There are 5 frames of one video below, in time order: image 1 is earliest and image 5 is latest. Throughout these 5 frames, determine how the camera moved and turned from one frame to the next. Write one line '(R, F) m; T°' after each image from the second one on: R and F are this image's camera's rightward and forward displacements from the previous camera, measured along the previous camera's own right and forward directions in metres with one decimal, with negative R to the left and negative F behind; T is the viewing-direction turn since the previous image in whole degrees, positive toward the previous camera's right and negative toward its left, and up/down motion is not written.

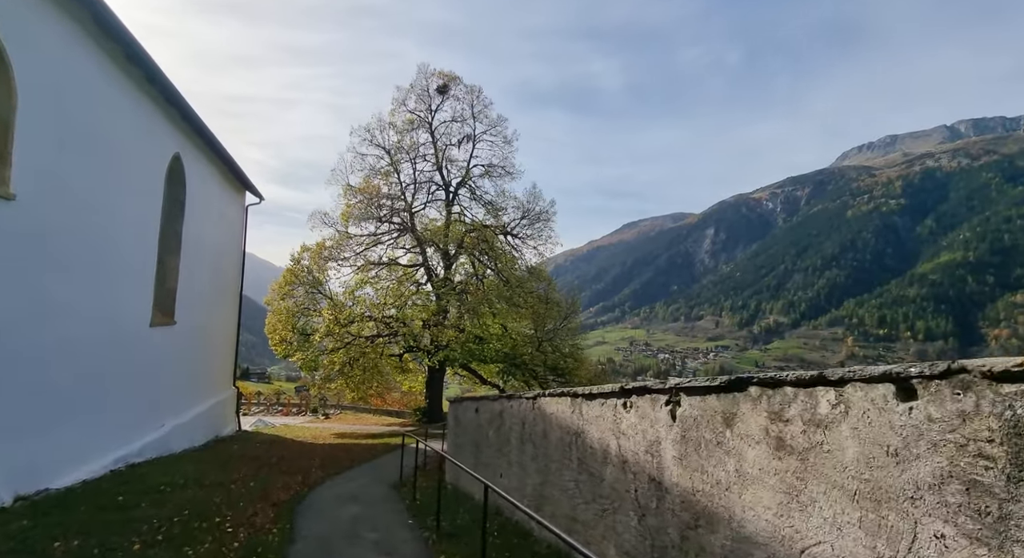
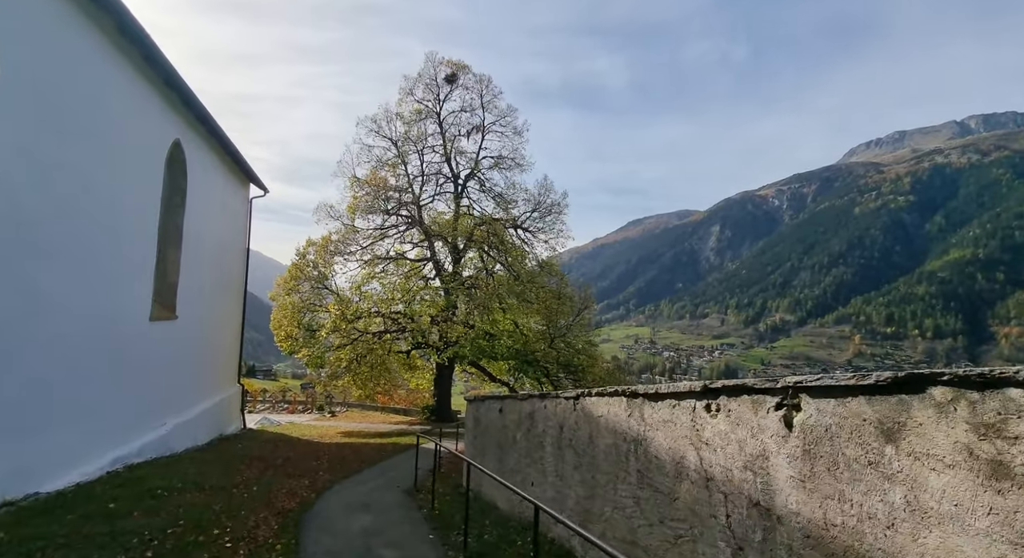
(-0.2, +0.6) m; -1°
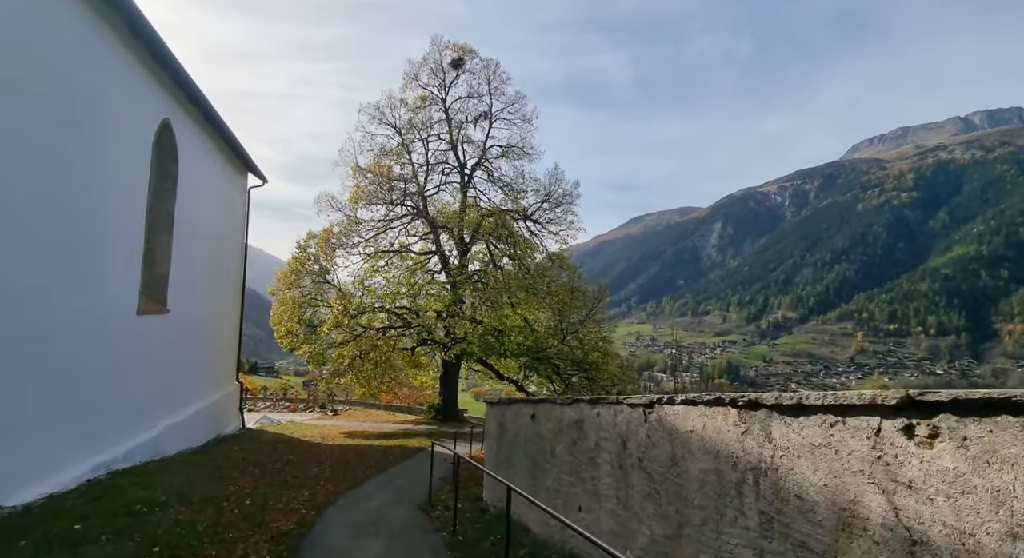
(-0.3, +0.9) m; 0°
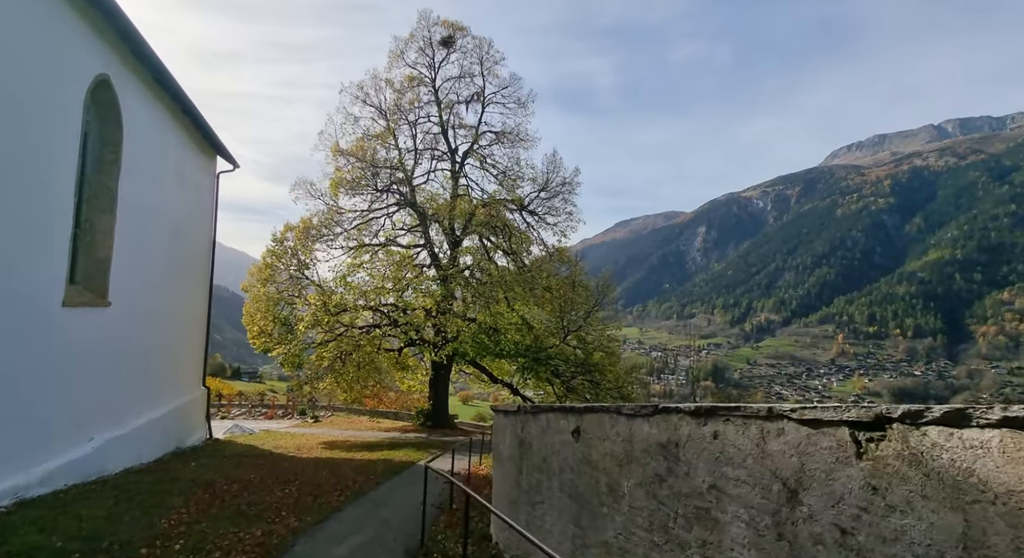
(-0.3, +1.7) m; +1°
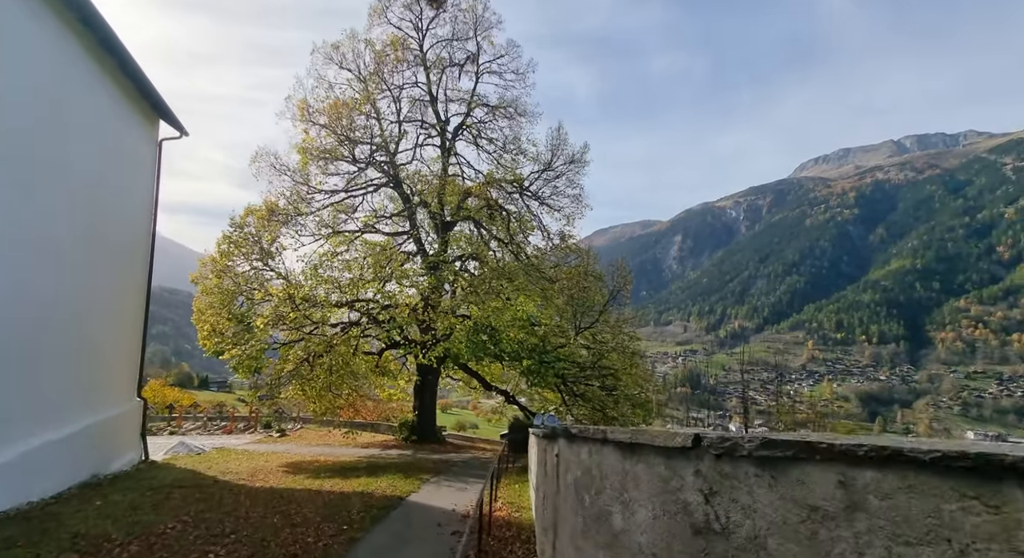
(-0.6, +2.7) m; +2°
